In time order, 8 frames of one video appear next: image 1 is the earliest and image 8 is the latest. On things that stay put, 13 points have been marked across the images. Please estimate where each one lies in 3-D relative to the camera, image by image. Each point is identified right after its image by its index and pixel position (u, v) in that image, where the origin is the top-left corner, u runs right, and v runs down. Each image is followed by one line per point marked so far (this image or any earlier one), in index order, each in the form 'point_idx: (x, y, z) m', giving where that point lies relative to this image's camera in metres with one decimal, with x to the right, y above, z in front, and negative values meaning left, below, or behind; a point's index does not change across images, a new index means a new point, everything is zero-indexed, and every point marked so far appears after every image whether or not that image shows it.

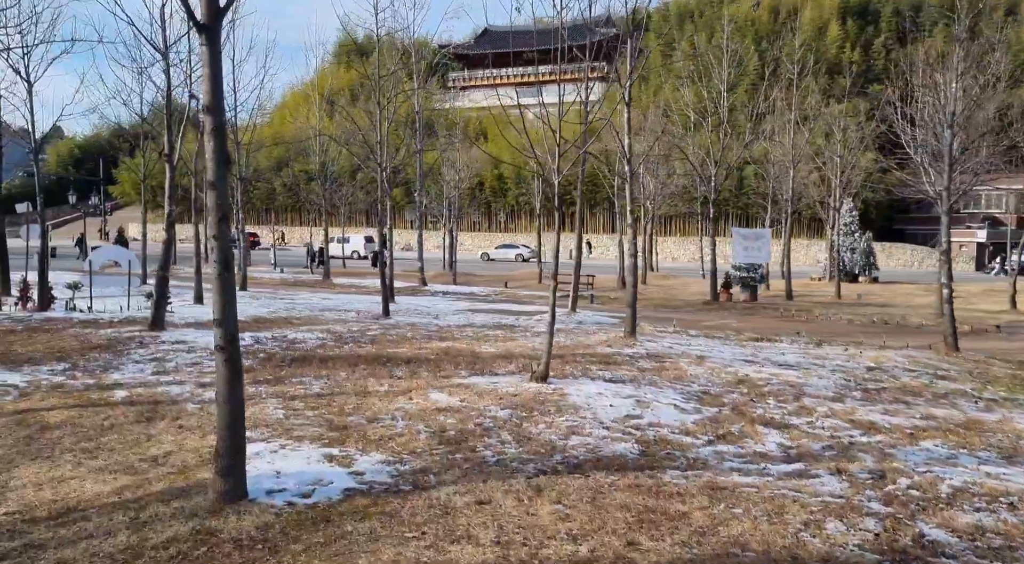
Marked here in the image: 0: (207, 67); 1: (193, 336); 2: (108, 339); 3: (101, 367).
0: (-1.6, +1.1, +4.3) m
1: (-4.3, -0.7, +11.2) m
2: (-5.4, -0.7, +11.0) m
3: (-4.5, -0.9, +9.1) m
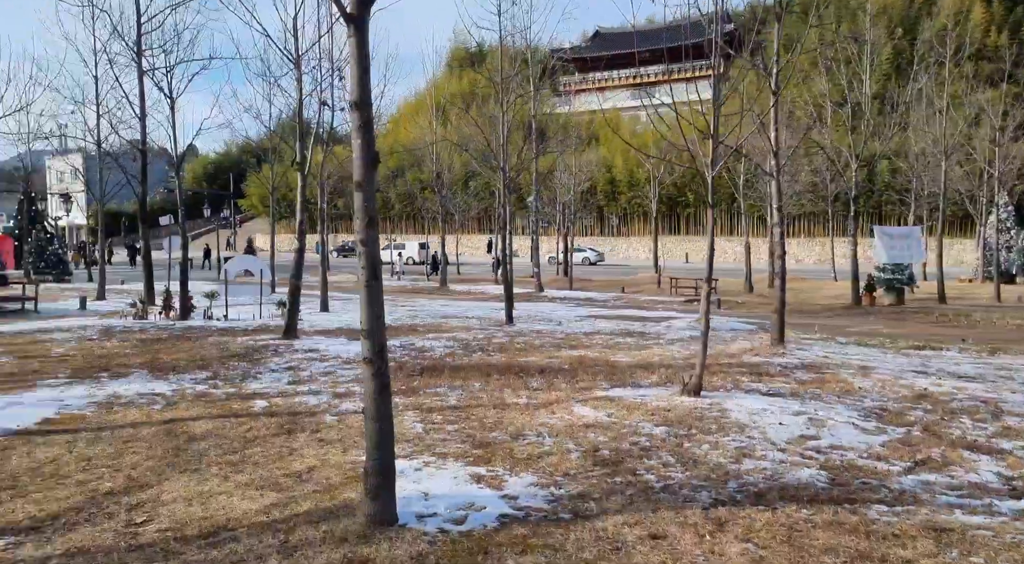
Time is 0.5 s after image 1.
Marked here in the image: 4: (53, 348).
0: (-0.8, +1.1, +4.0) m
1: (-2.5, -0.9, +11.2) m
2: (-3.6, -0.9, +11.2) m
3: (-3.0, -1.0, +9.2) m
4: (-6.8, -1.0, +12.2) m
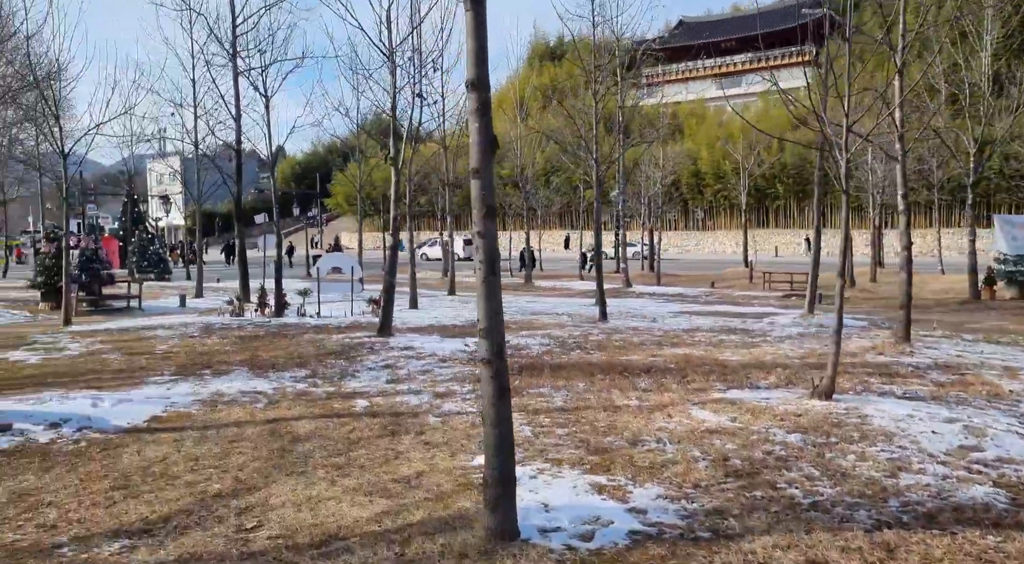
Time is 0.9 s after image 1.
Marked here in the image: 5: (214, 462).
0: (-0.2, +1.1, +3.7) m
1: (-1.2, -0.8, +11.1) m
2: (-2.3, -0.8, +11.2) m
3: (-1.9, -1.0, +9.2) m
4: (-5.4, -0.9, +12.5) m
5: (-2.2, -1.3, +6.2) m
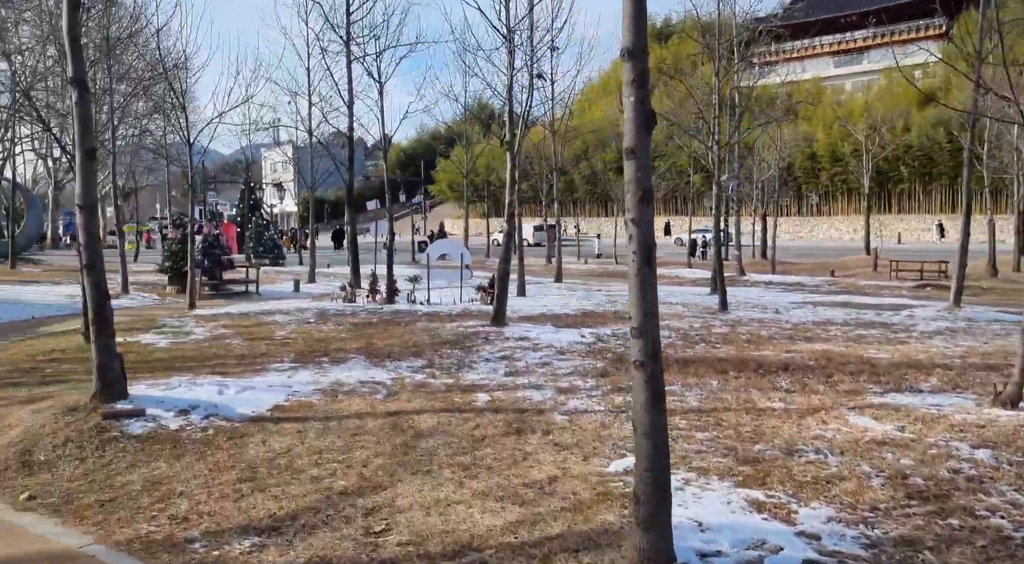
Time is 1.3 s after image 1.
0: (+0.5, +1.1, +3.3) m
1: (+0.3, -0.7, +10.8) m
2: (-0.7, -0.7, +11.0) m
3: (-0.6, -0.9, +9.0) m
4: (-3.6, -0.7, +12.7) m
5: (-1.3, -1.3, +6.0) m
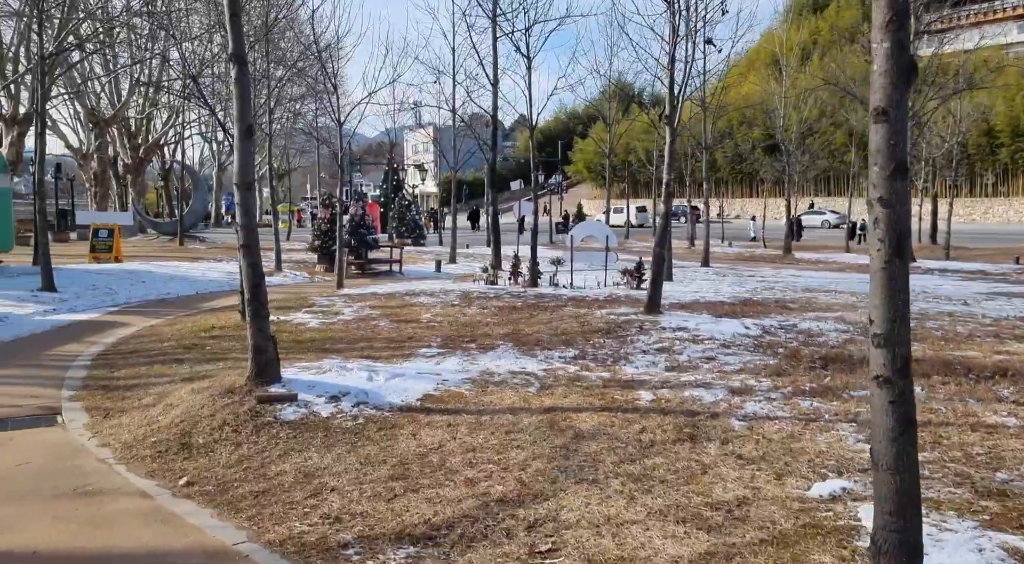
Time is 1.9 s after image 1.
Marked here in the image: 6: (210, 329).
0: (+1.2, +1.1, +2.6) m
1: (+2.2, -0.5, +10.0) m
2: (+1.2, -0.5, +10.4) m
3: (+1.0, -0.8, +8.4) m
4: (-1.4, -0.5, +12.5) m
5: (-0.1, -1.2, +5.6) m
6: (-4.4, -0.7, +11.9) m
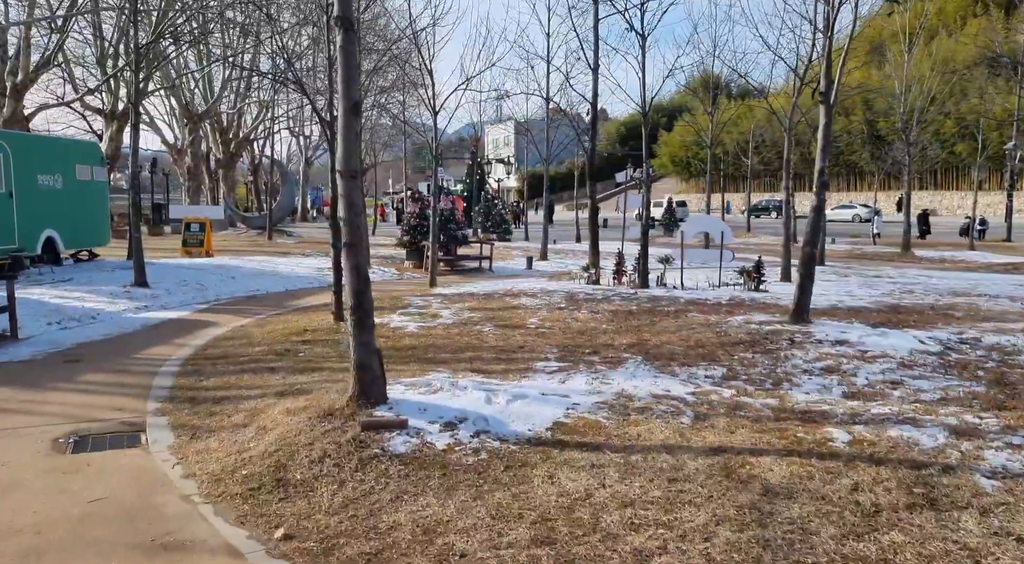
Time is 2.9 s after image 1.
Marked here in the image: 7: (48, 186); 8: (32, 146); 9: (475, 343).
0: (+1.8, +1.0, +1.3) m
1: (+3.5, -0.5, +8.6) m
2: (+2.6, -0.5, +9.0) m
3: (+2.2, -0.8, +7.0) m
4: (+0.2, -0.5, +11.4) m
5: (+0.8, -1.2, +4.4) m
6: (-2.8, -0.7, +11.1) m
7: (-10.4, +2.1, +18.4) m
8: (-10.3, +2.9, +17.8) m
9: (-0.4, -0.7, +9.5) m
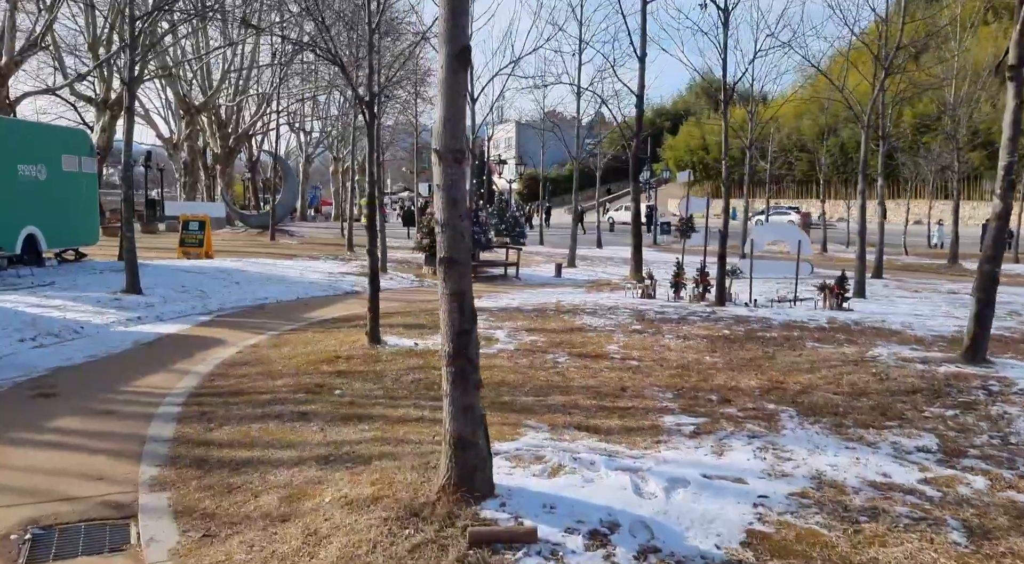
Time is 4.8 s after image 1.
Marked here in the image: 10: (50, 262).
0: (+2.8, +0.8, -0.7) m
1: (+4.4, -0.8, +6.6) m
2: (+3.4, -0.8, +7.1) m
3: (+3.0, -1.0, +5.1) m
4: (+1.1, -0.7, +9.4) m
5: (+1.7, -1.4, +2.4) m
6: (-2.0, -0.8, +9.1) m
7: (-9.6, +2.1, +16.4) m
8: (-9.5, +2.8, +15.7) m
9: (+0.4, -0.9, +7.5) m
10: (-10.2, +0.4, +18.2) m
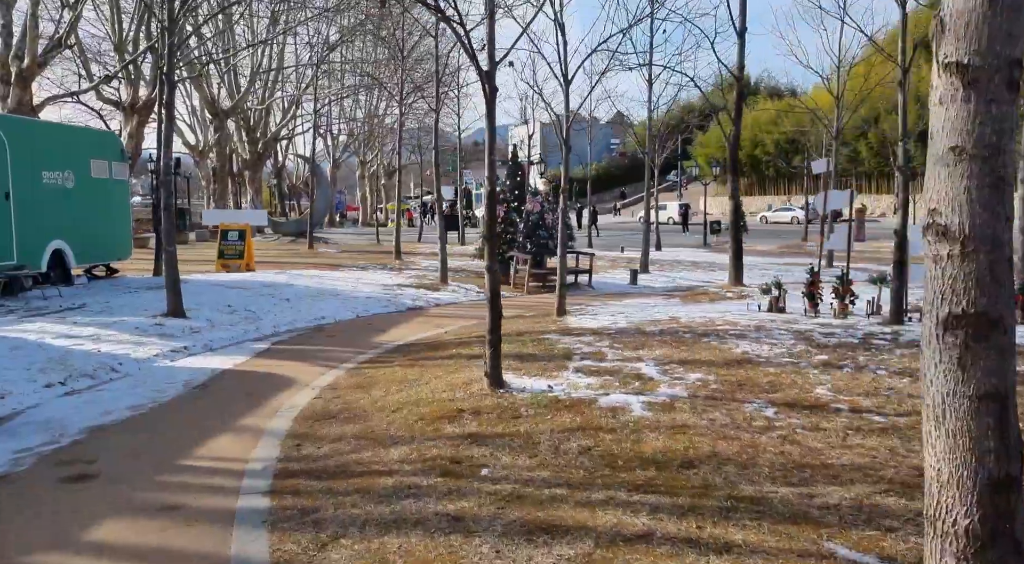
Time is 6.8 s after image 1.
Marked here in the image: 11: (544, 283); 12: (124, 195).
0: (+4.0, +0.7, -3.1) m
1: (+5.8, -0.9, +4.2) m
2: (+4.9, -0.9, +4.7) m
3: (+4.4, -1.2, +2.7) m
4: (+2.6, -0.9, +7.1) m
5: (+3.0, -1.6, 0.0) m
6: (-0.5, -1.1, +6.8) m
7: (-7.9, +1.7, +14.3) m
8: (-7.9, +2.5, +13.6) m
9: (+1.9, -1.1, +5.2) m
10: (-8.4, 0.0, +16.1) m
11: (+0.9, 0.0, +19.4) m
12: (-8.0, +1.8, +17.1) m
